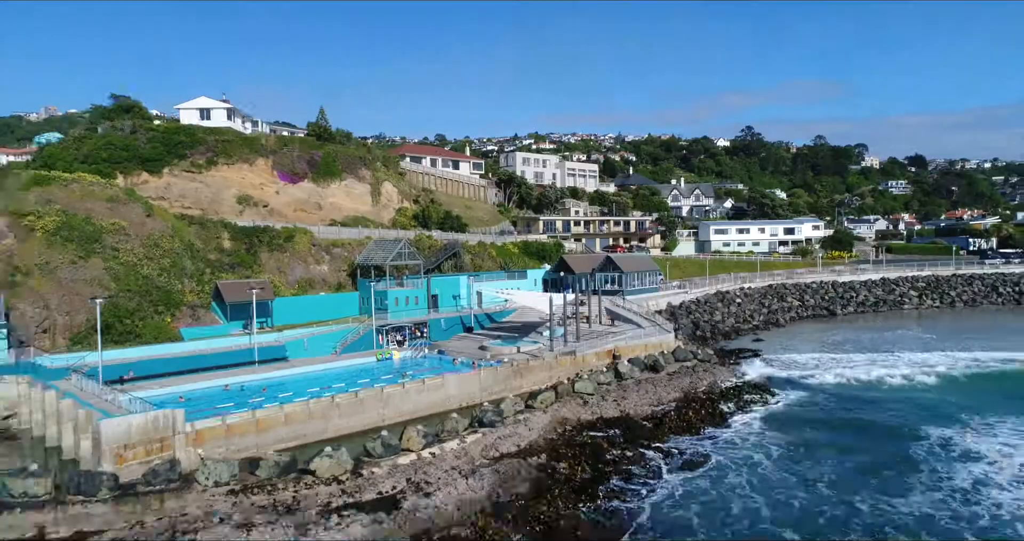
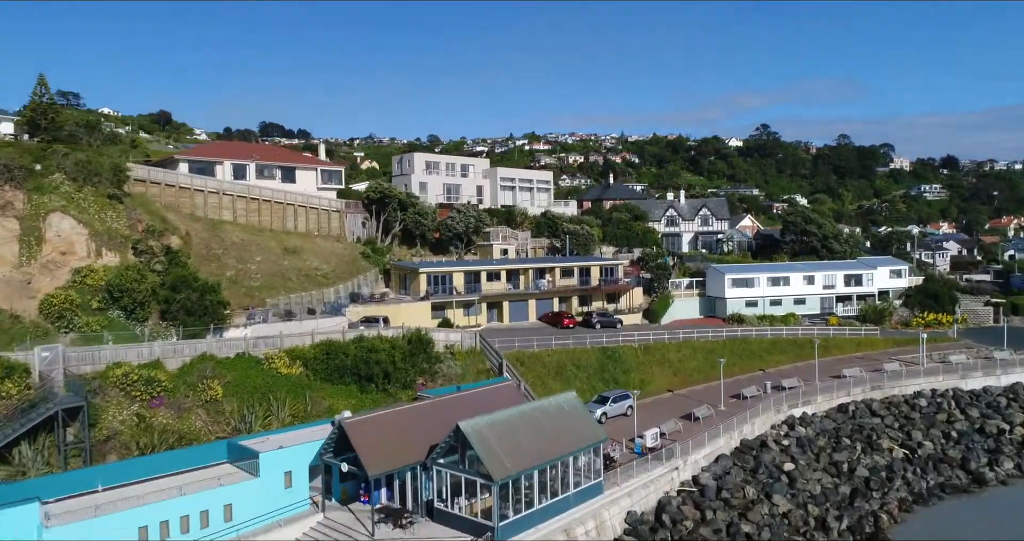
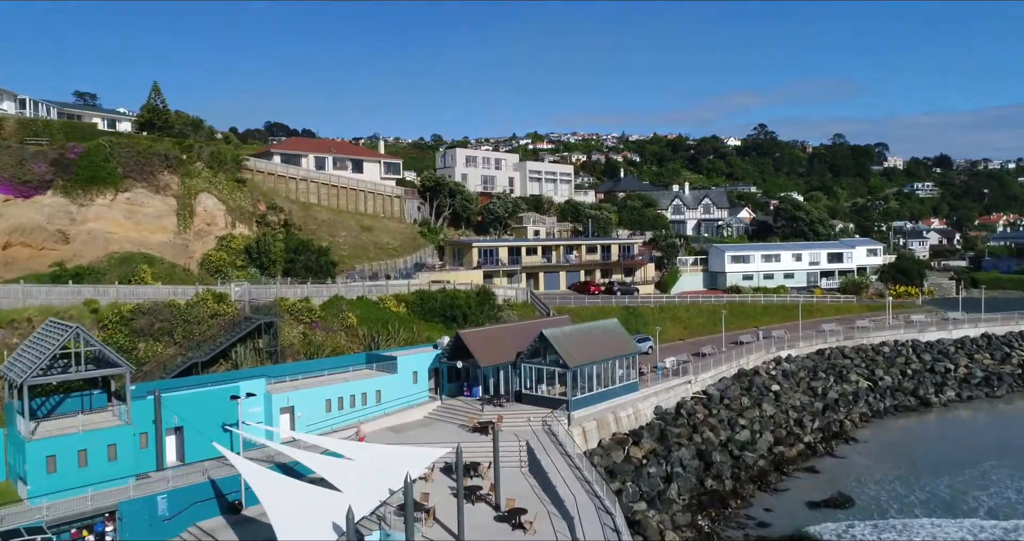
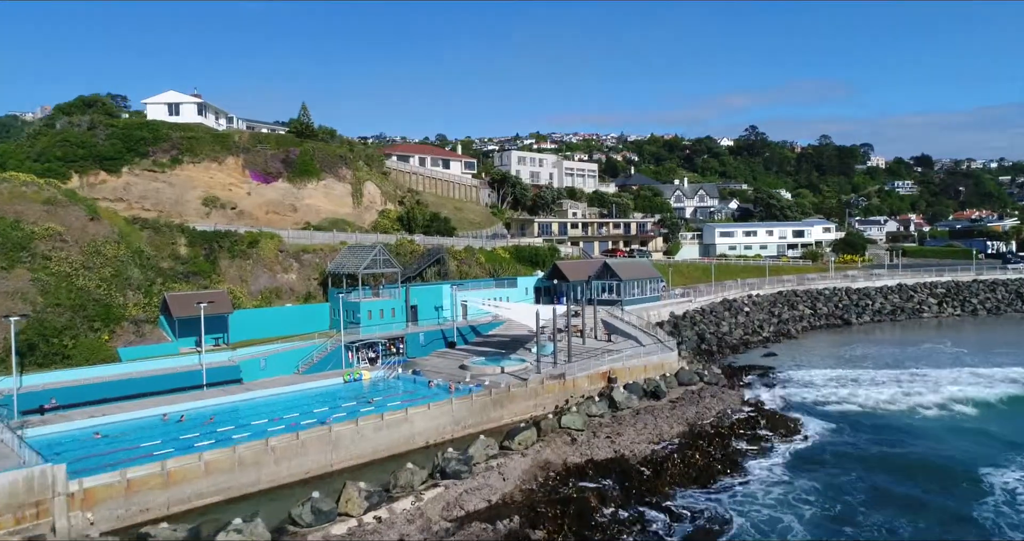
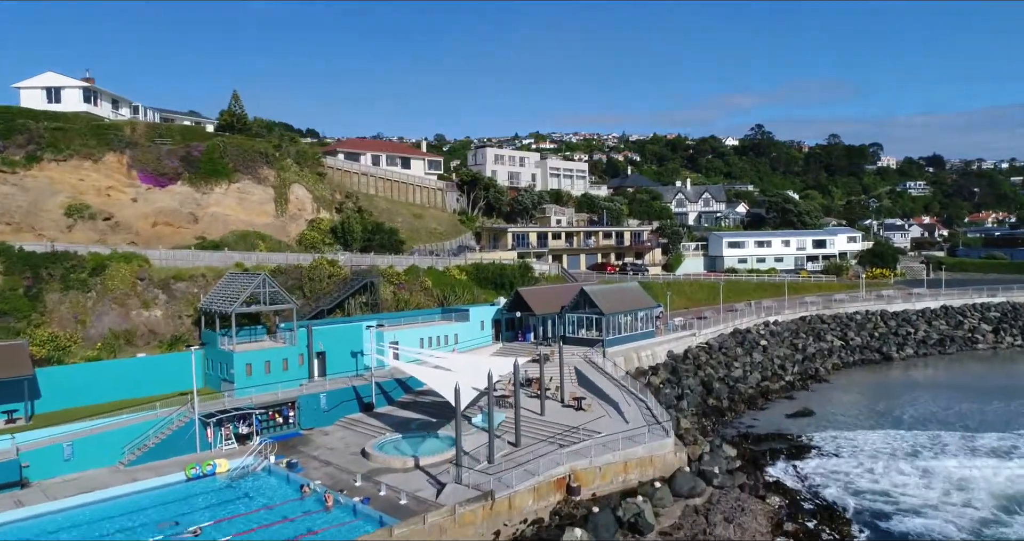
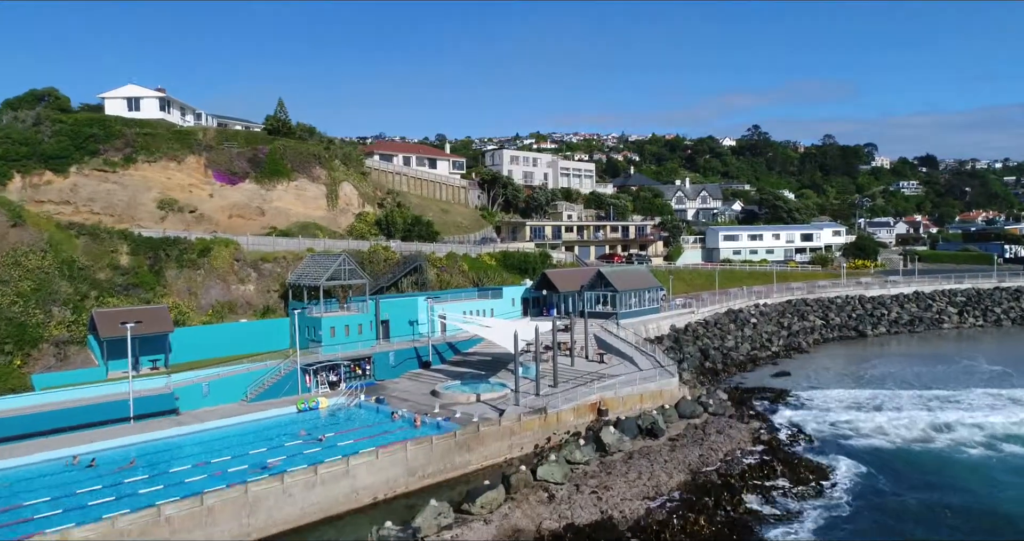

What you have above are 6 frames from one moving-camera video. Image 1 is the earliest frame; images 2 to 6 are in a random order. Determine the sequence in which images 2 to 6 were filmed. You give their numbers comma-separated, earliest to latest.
4, 6, 5, 3, 2
